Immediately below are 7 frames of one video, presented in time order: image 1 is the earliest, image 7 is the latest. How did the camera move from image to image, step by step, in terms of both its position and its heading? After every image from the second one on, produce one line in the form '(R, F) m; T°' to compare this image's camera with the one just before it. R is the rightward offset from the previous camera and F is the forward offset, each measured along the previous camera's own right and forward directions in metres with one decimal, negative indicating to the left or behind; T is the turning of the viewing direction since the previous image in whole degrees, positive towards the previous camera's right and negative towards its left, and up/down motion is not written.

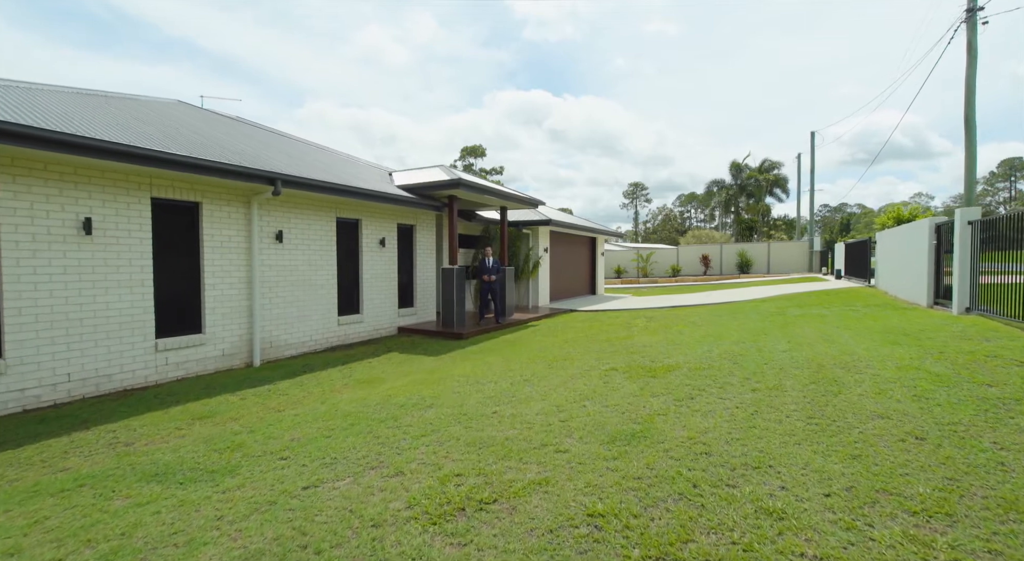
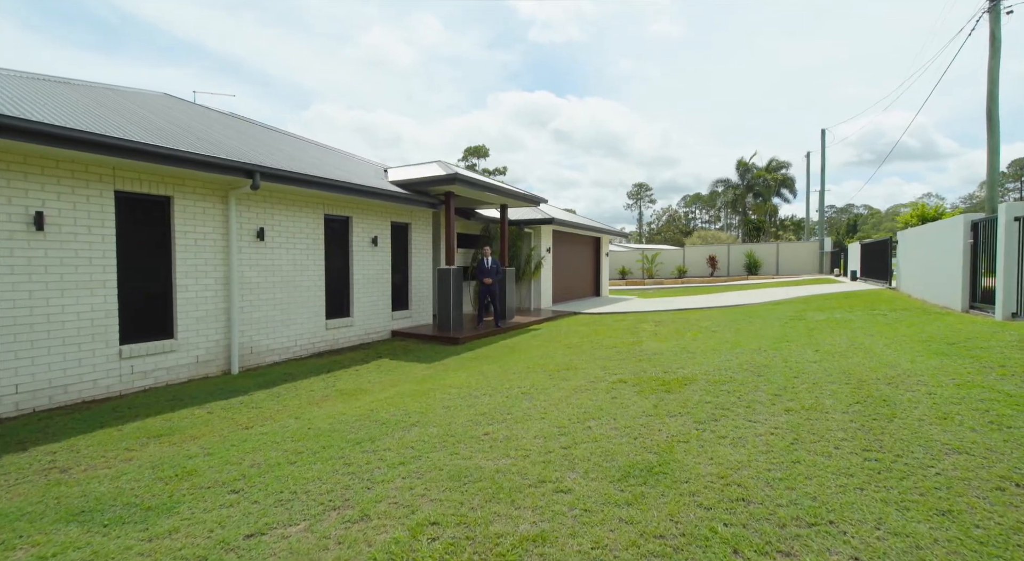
(+0.1, +0.6) m; 0°
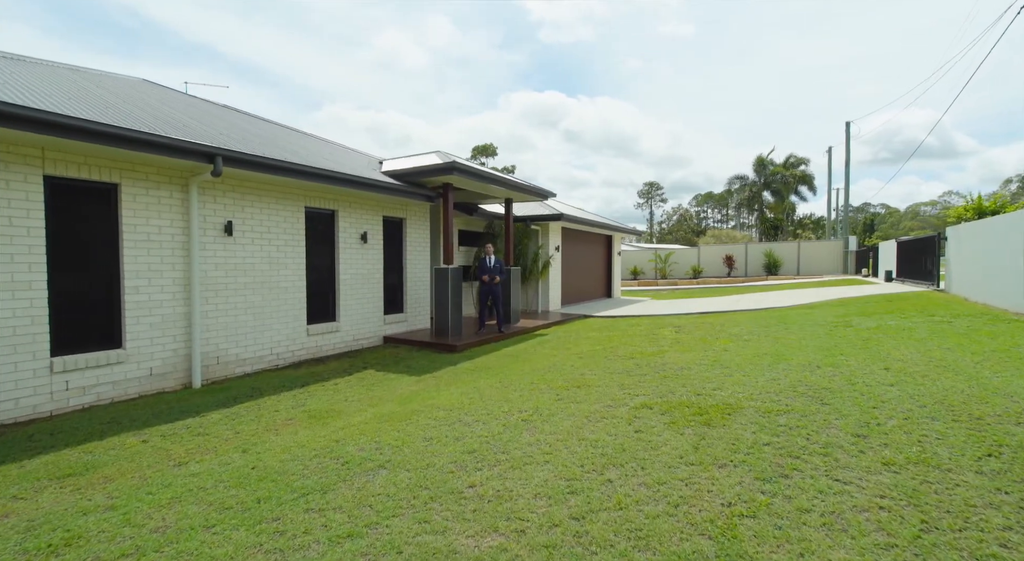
(+0.1, +1.0) m; -1°
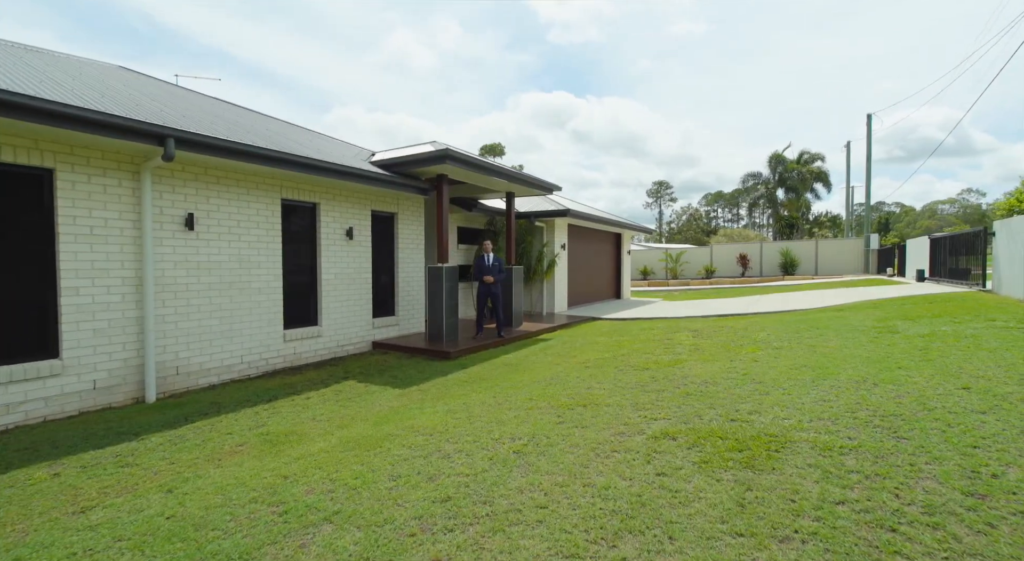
(+0.1, +0.8) m; -1°
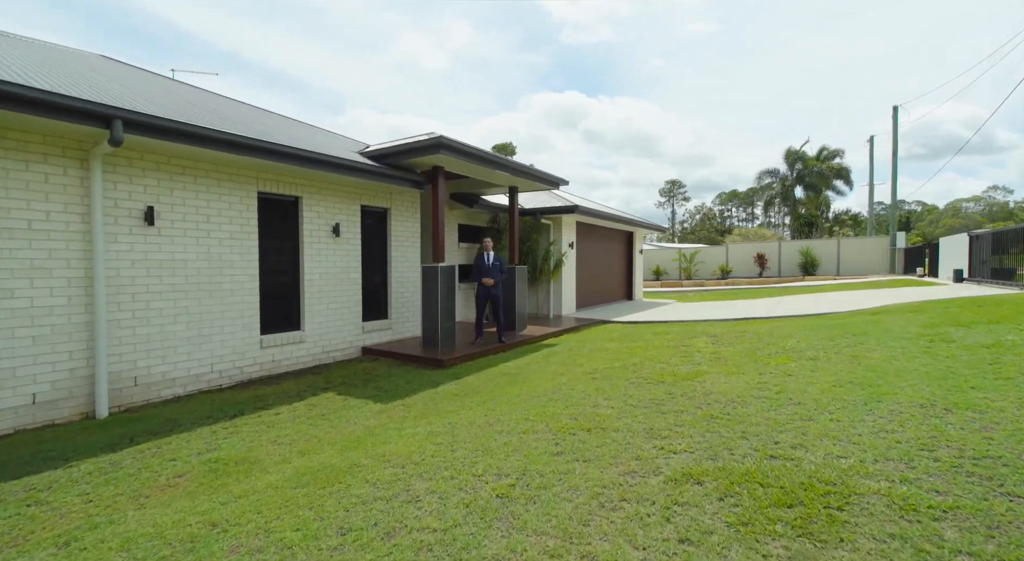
(+0.2, +0.7) m; -1°
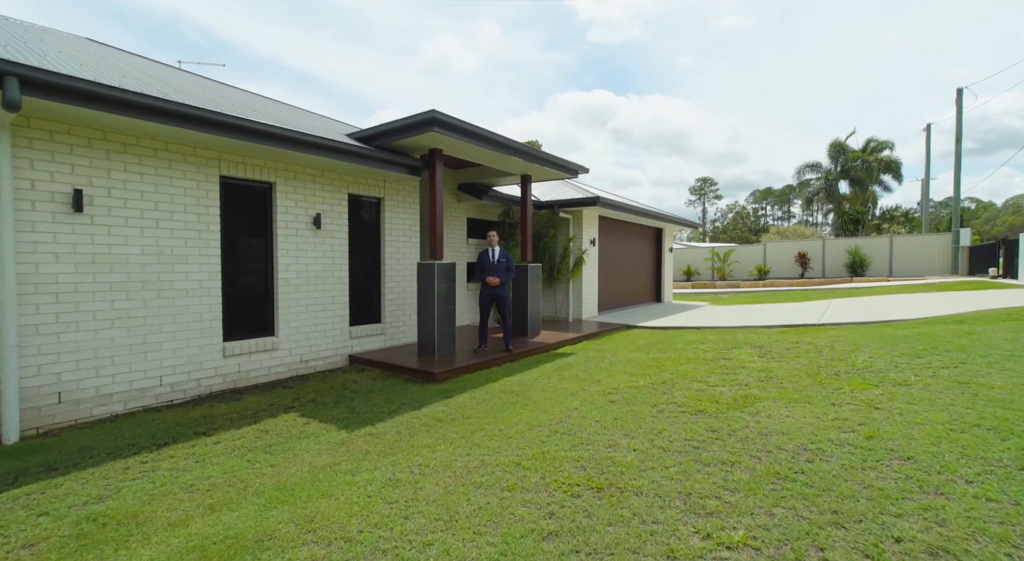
(+0.3, +1.1) m; -3°
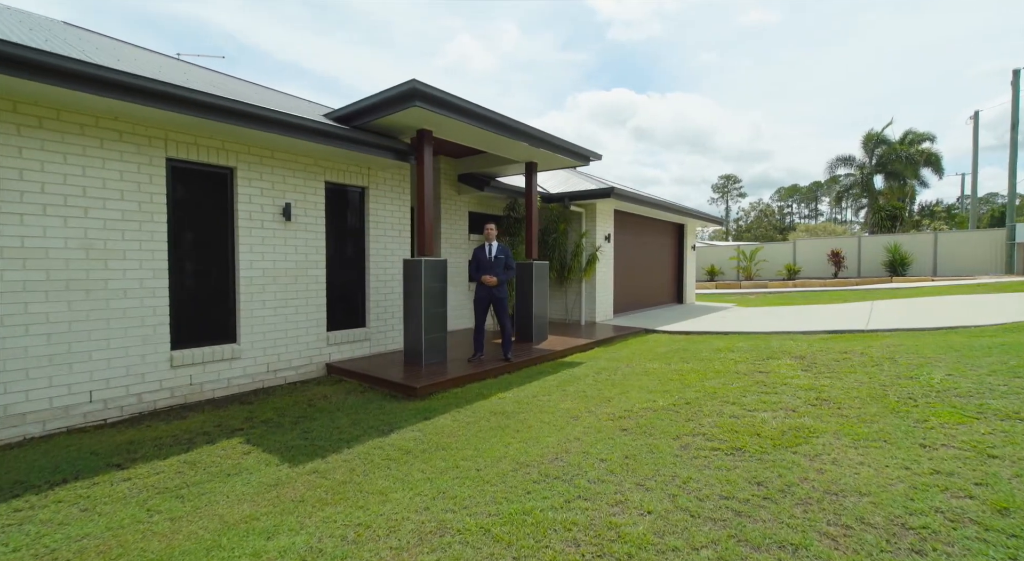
(+0.2, +0.9) m; -2°
